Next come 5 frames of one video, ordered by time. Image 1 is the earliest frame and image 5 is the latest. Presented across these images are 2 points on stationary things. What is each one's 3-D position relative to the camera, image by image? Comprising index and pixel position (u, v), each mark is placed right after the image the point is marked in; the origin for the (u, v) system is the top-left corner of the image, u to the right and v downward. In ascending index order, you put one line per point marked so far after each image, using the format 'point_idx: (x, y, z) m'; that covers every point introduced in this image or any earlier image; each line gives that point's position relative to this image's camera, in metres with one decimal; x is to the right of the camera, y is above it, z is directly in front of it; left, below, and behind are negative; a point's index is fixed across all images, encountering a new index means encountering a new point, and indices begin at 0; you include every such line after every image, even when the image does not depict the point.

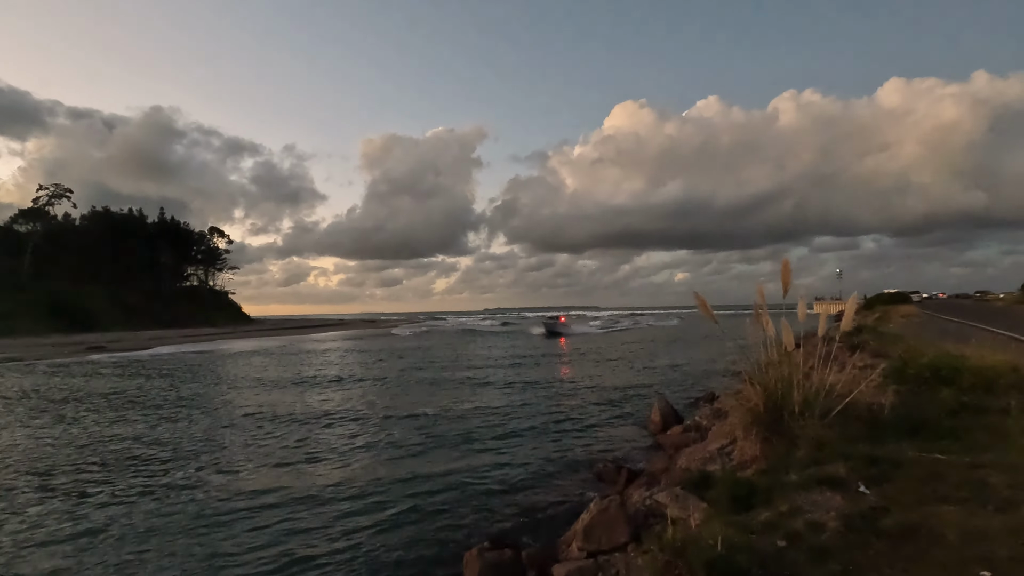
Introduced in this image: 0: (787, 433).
0: (+3.2, -1.7, +6.2) m
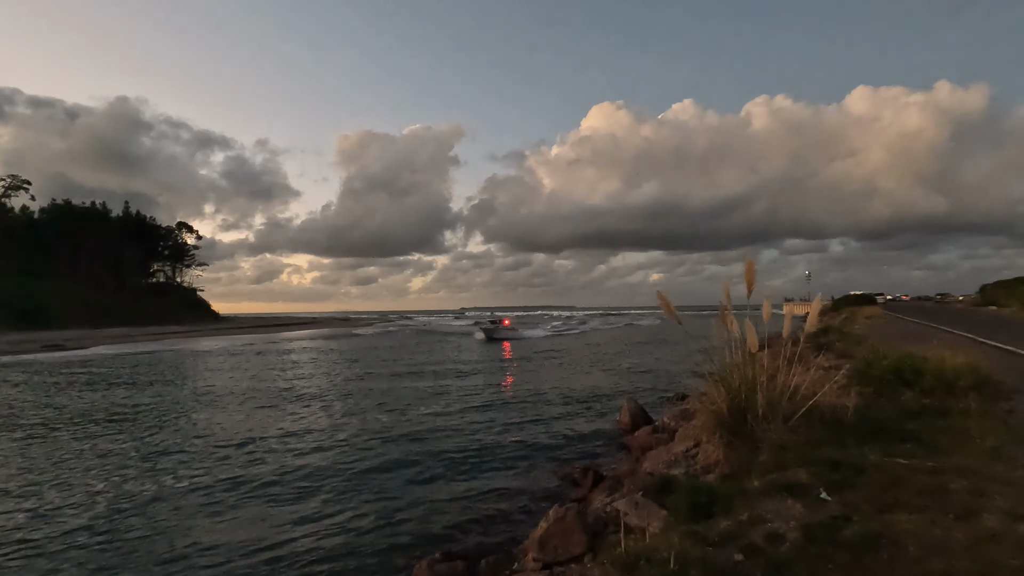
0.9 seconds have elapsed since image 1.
0: (+2.7, -1.7, +6.0) m
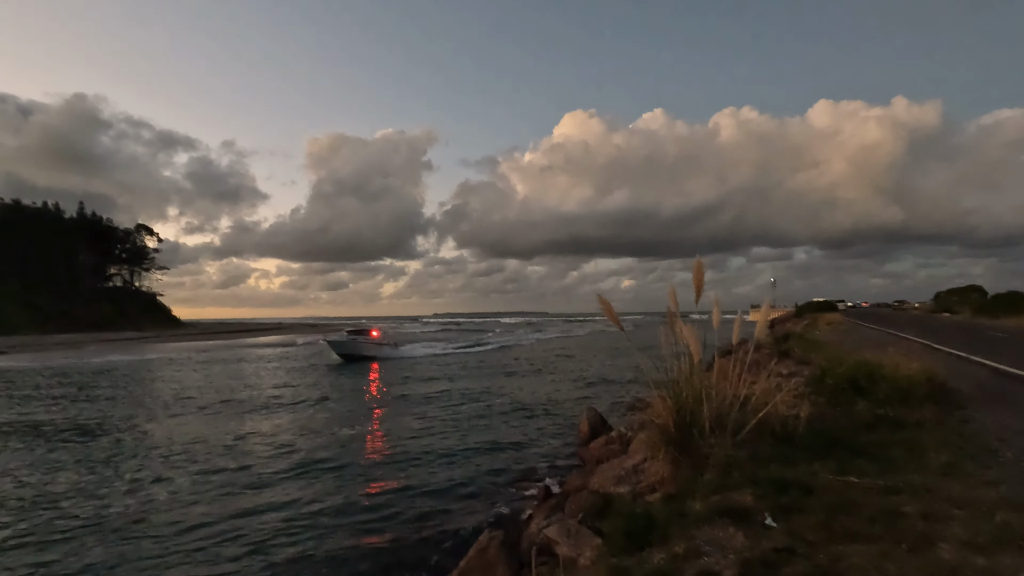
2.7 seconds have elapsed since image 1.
0: (+1.9, -1.7, +5.6) m
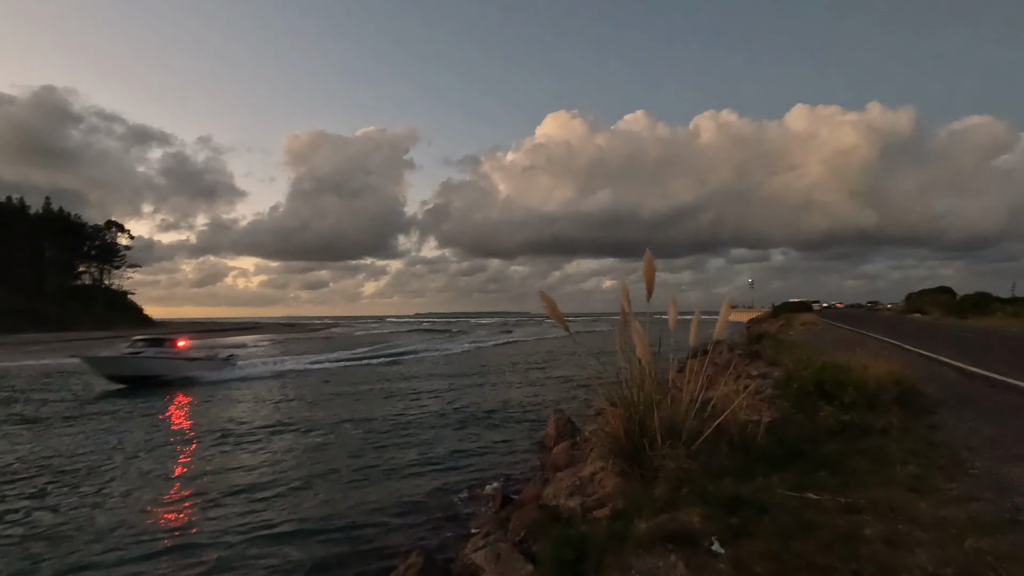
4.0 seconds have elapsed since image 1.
0: (+1.3, -1.7, +5.1) m
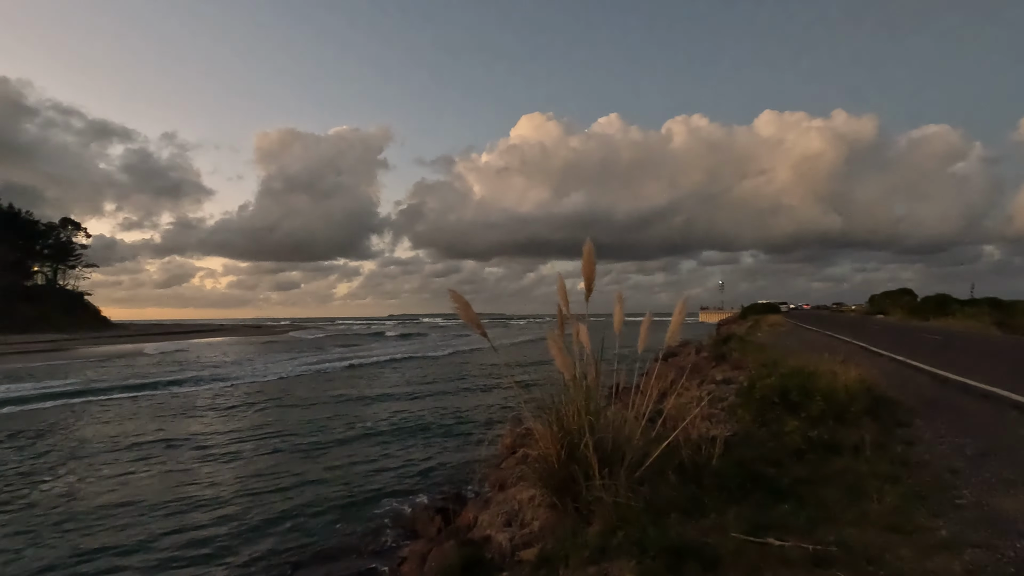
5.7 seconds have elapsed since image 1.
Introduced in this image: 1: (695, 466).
0: (+0.6, -1.7, +4.3) m
1: (+1.6, -1.5, +4.6) m
